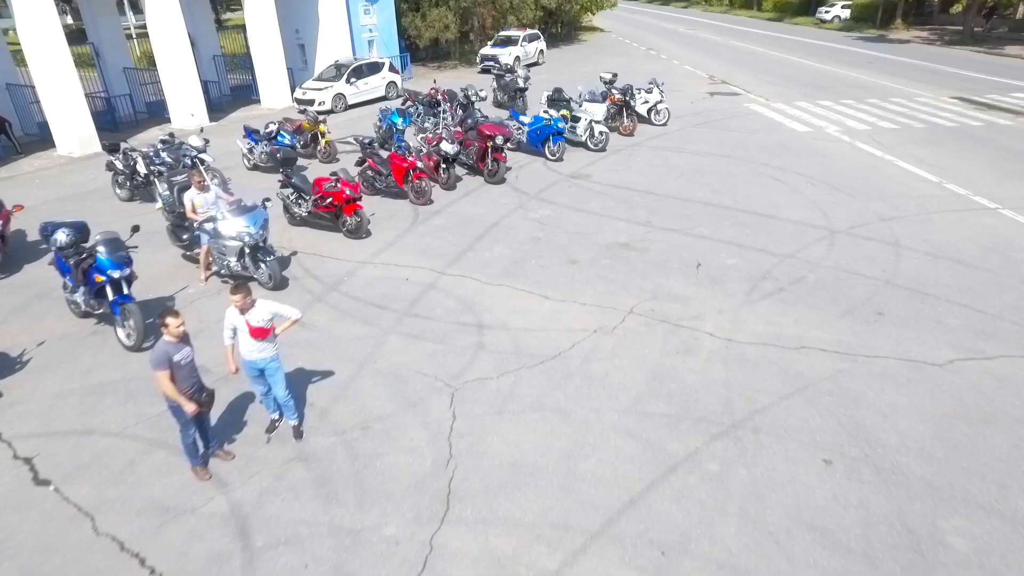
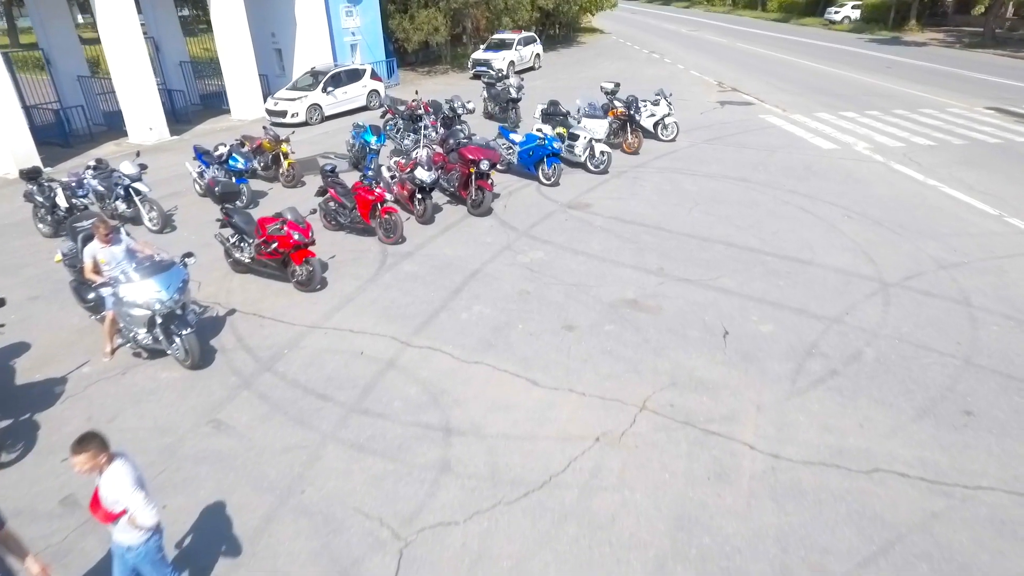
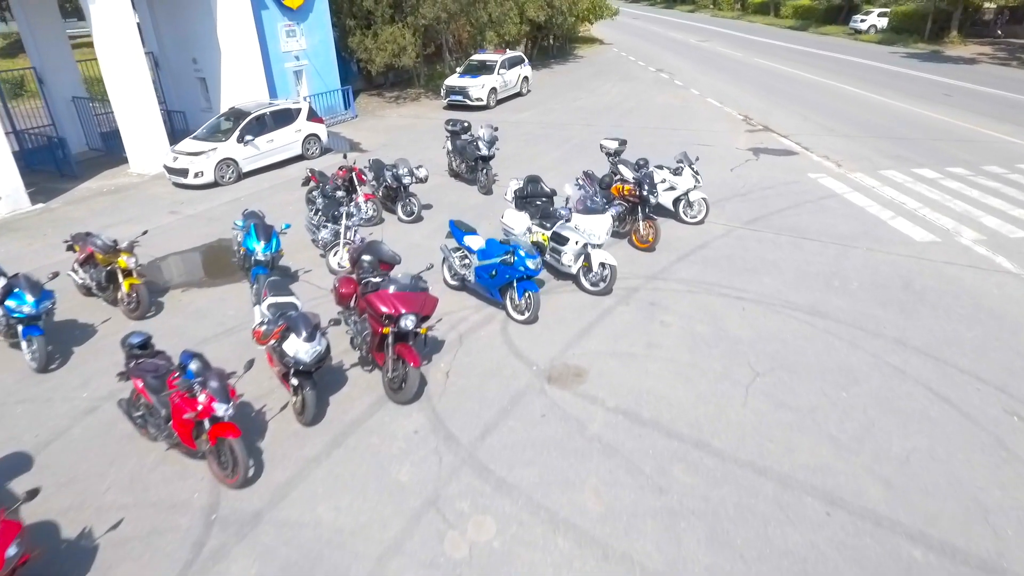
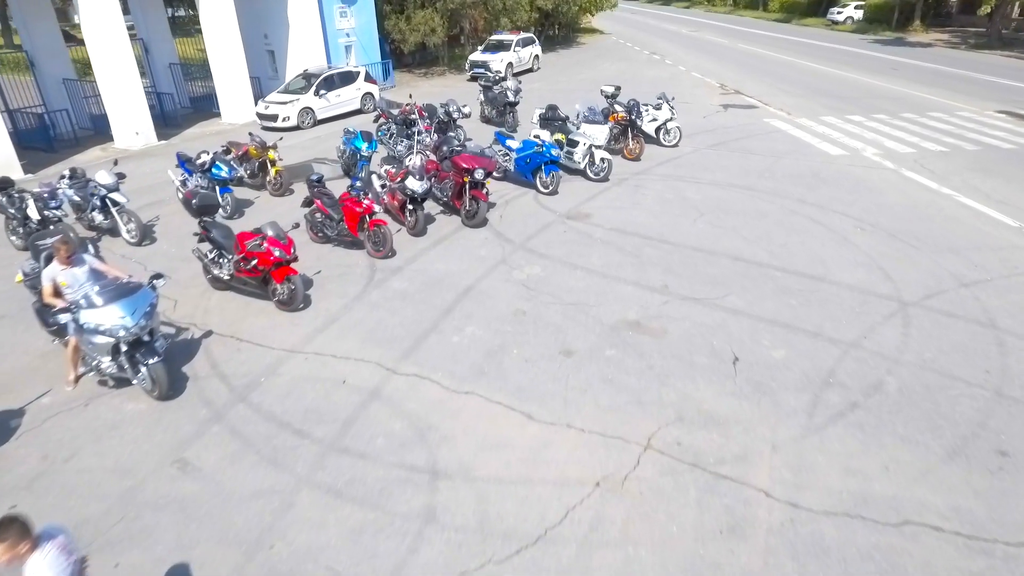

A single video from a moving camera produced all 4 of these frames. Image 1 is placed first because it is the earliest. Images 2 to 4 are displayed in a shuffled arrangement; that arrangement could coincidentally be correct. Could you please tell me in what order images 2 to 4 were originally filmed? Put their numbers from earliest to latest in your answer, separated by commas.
2, 4, 3
